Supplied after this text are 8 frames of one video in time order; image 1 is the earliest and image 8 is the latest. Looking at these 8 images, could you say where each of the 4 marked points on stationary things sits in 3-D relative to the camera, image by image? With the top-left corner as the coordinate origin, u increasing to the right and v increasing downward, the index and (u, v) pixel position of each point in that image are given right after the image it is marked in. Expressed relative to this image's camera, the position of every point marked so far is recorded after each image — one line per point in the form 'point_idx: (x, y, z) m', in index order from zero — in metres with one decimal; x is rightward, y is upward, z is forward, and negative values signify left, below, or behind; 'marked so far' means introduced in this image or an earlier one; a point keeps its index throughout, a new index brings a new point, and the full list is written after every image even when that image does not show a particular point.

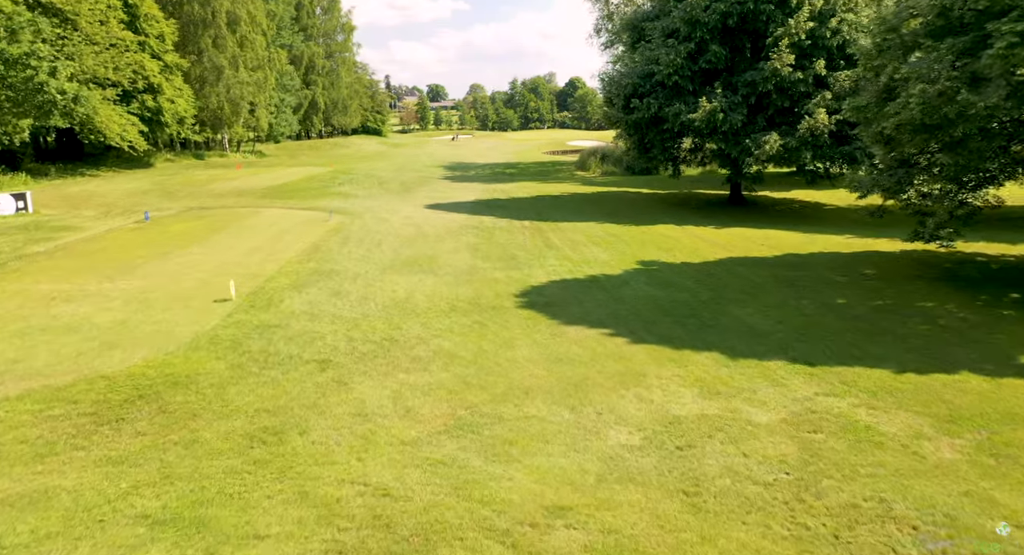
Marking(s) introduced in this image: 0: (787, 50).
0: (+7.5, +6.2, +18.8) m
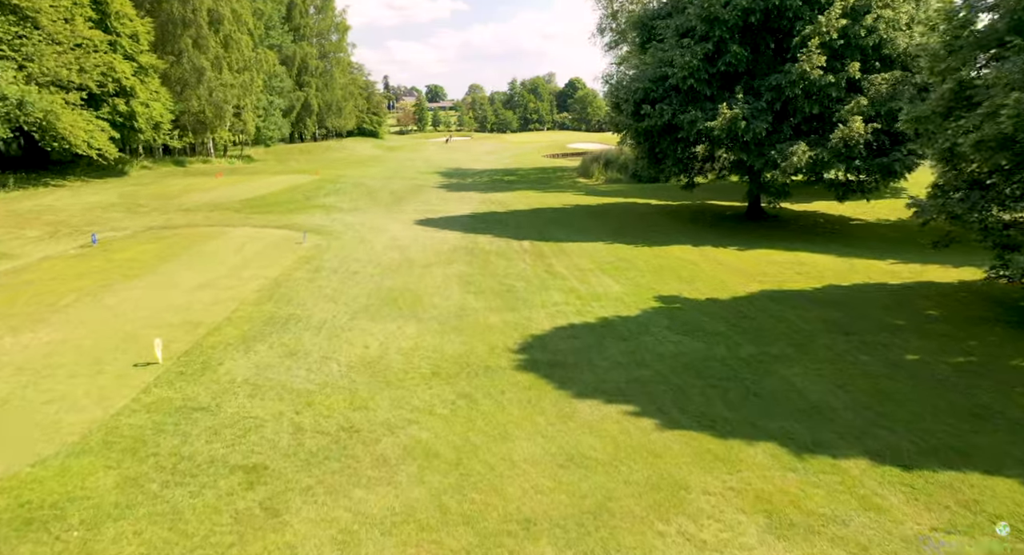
0: (+7.5, +5.6, +16.9) m
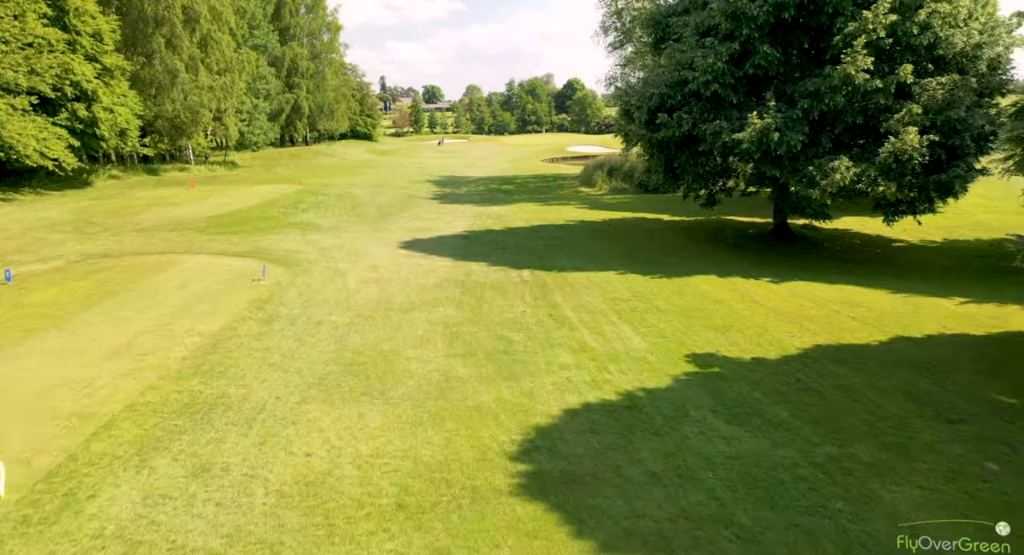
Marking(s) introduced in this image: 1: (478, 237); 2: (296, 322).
0: (+7.4, +4.8, +14.6) m
1: (-0.9, +1.1, +19.8) m
2: (-3.2, -0.7, +10.2) m
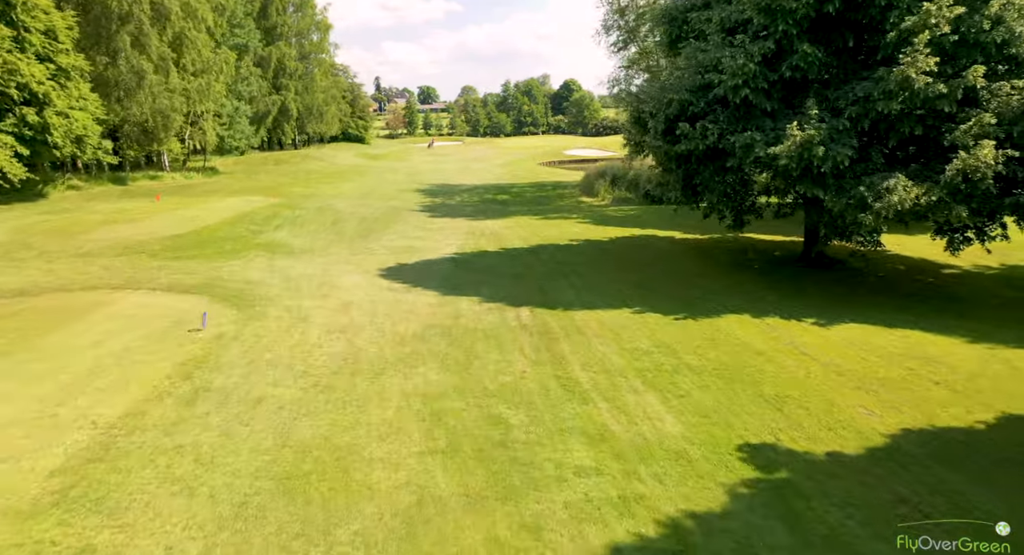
0: (+7.4, +4.1, +12.3) m
1: (-1.0, +0.4, +17.5) m
2: (-3.2, -1.4, +7.9) m
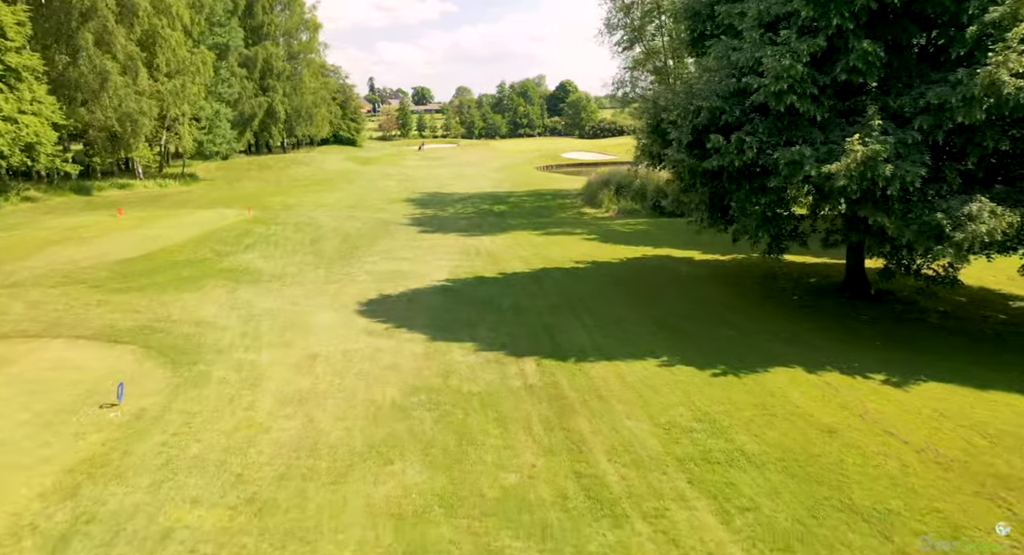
0: (+7.4, +3.4, +10.1) m
1: (-1.0, -0.3, +15.2) m
2: (-3.2, -2.1, +5.6) m
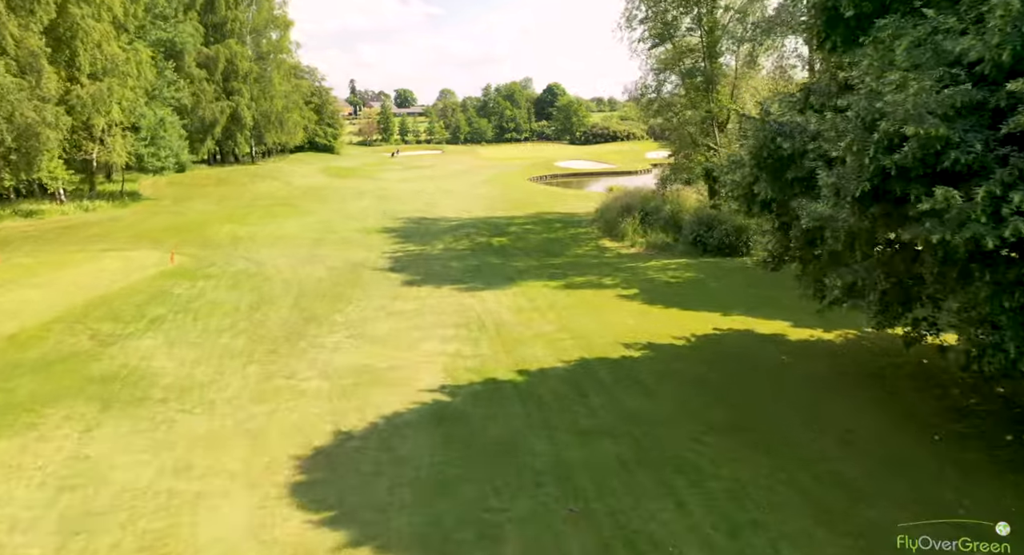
0: (+8.0, +1.7, +4.5) m
1: (-0.5, -2.0, +9.4) m
2: (-2.4, -3.8, -0.3) m
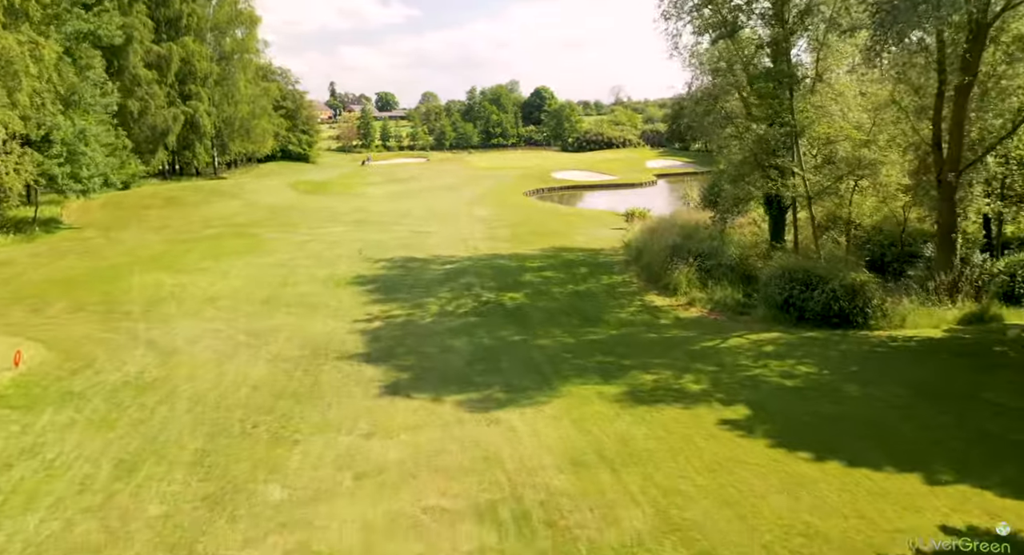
0: (+9.0, -0.1, -1.8) m
1: (+0.4, -3.9, +2.9) m
2: (-1.3, -5.6, -6.8) m
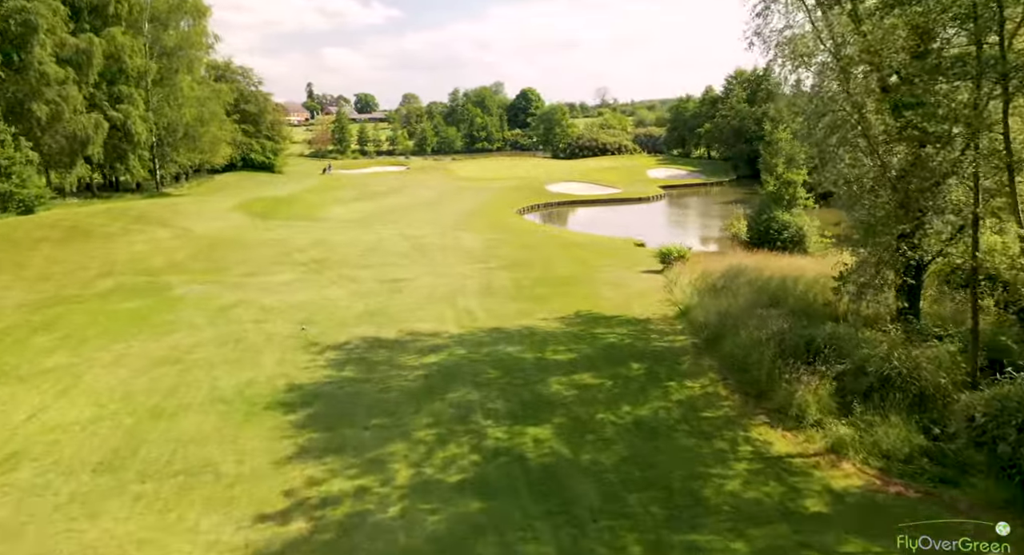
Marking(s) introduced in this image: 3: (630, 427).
0: (+9.9, -2.1, -9.4) m
1: (+1.2, -6.0, -4.9) m
2: (-0.2, -7.7, -14.7) m
3: (+2.2, -2.5, +11.7) m
